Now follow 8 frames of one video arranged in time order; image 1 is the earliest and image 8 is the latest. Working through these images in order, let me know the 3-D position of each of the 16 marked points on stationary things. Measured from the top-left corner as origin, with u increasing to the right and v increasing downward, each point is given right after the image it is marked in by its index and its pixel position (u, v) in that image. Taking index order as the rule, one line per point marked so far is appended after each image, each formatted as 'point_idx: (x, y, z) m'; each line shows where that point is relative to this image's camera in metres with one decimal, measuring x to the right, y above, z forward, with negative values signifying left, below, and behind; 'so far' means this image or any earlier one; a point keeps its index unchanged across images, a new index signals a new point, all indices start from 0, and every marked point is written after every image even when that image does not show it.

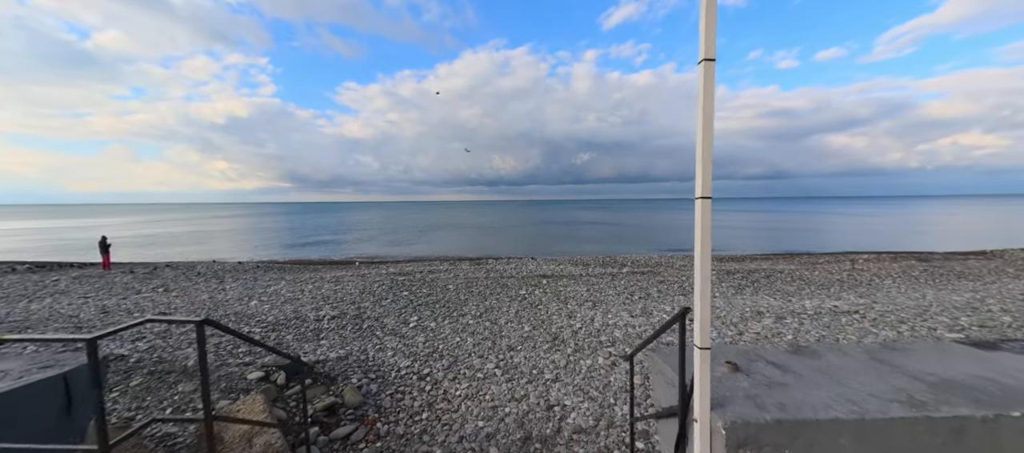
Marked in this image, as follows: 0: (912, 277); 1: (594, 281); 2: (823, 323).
0: (+16.1, -2.0, +13.8) m
1: (+3.7, -2.5, +15.7) m
2: (+8.2, -2.5, +9.2) m
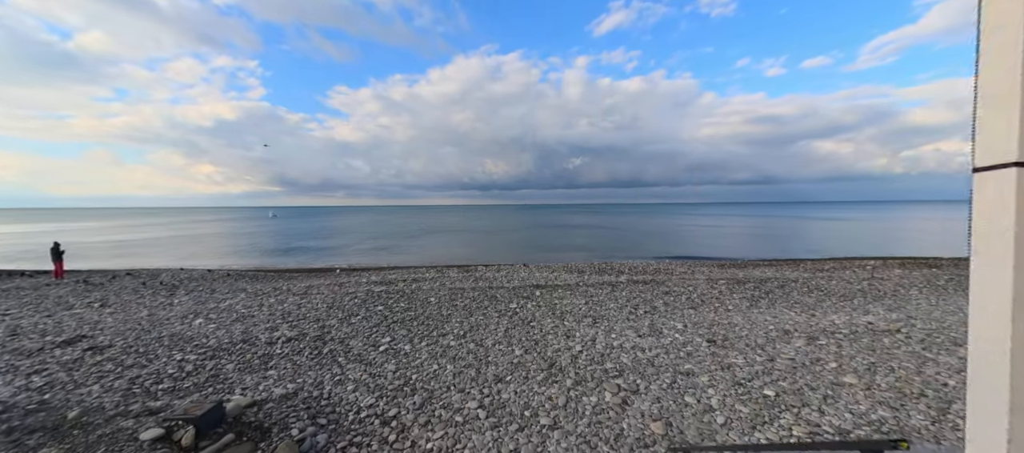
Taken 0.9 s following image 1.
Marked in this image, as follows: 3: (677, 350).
0: (+15.7, -2.2, +12.7) m
1: (+3.2, -2.7, +14.2) m
2: (+7.9, -2.7, +7.8) m
3: (+3.9, -2.9, +8.3) m
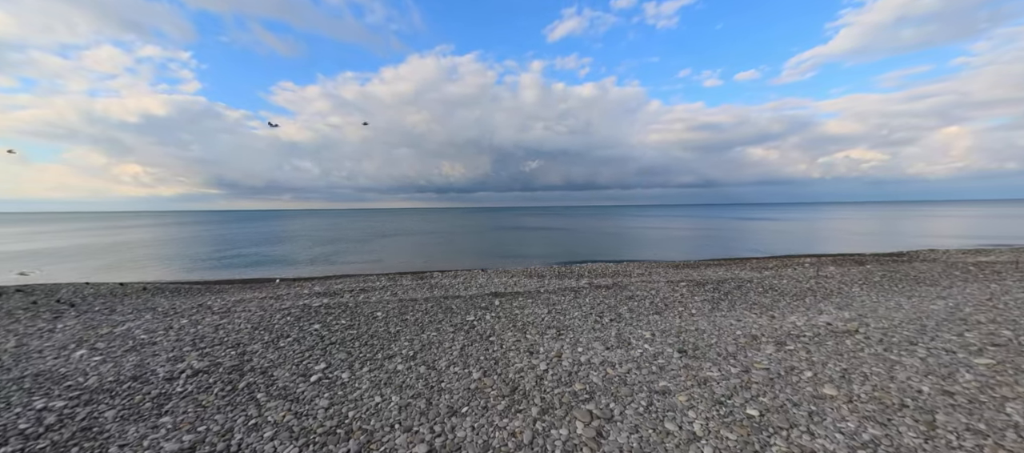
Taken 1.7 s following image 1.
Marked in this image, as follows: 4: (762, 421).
0: (+14.2, -2.2, +13.5) m
1: (+1.6, -2.8, +13.4) m
2: (+7.0, -2.7, +7.7) m
3: (+3.0, -3.0, +7.7) m
4: (+3.8, -3.0, +5.3) m
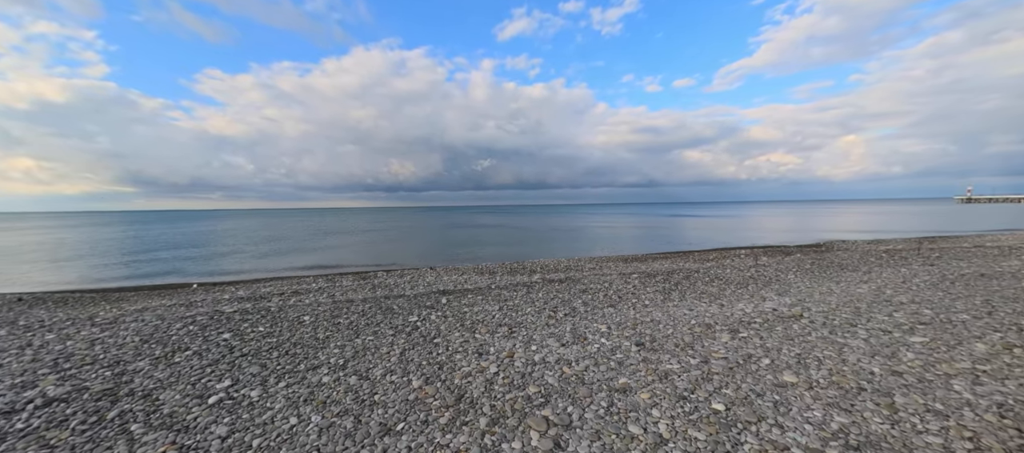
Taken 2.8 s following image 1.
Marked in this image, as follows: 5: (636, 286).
0: (+12.2, -1.8, +14.3) m
1: (-0.2, -2.5, +12.6) m
2: (+5.9, -2.4, +7.7) m
3: (+1.9, -2.7, +7.1) m
4: (+3.1, -2.7, +4.9) m
5: (+4.7, -2.3, +13.1) m
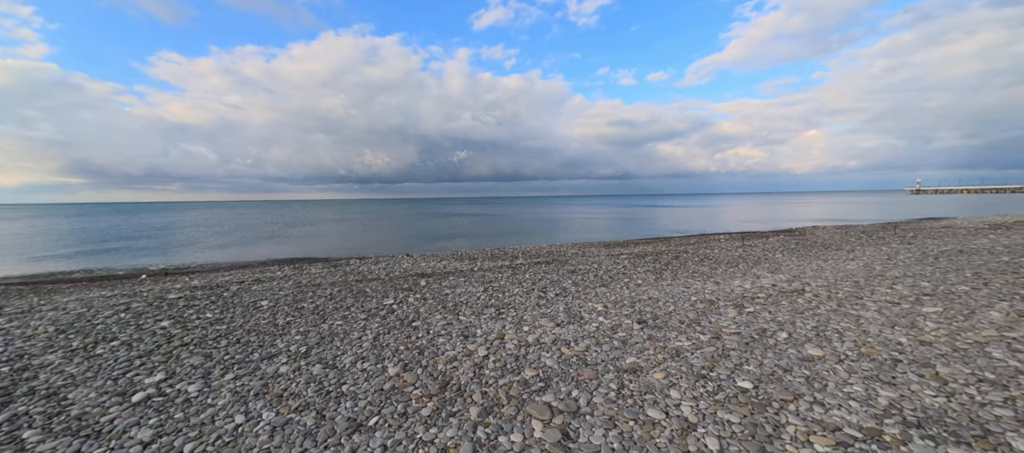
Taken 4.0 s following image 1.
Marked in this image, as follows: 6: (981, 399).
0: (+11.6, -1.0, +14.3) m
1: (-0.7, -1.7, +11.8) m
2: (+5.7, -1.7, +7.2) m
3: (+1.8, -2.1, +6.4) m
4: (+3.1, -2.1, +4.3) m
5: (+4.1, -1.5, +12.6) m
6: (+5.0, -1.8, +3.7) m
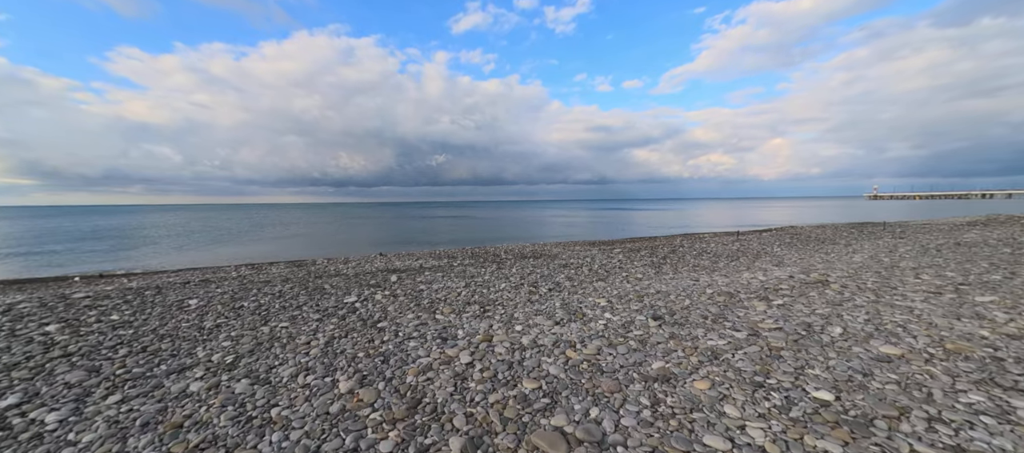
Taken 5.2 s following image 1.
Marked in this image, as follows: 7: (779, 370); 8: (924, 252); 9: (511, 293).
0: (+10.9, -0.7, +13.6) m
1: (-1.2, -1.4, +10.4) m
2: (+5.5, -1.3, +6.2) m
3: (+1.6, -1.7, +5.2) m
4: (+3.1, -1.7, +3.1) m
5: (+3.6, -1.1, +11.5) m
6: (+5.0, -1.4, +2.7) m
7: (+3.0, -1.6, +3.9) m
8: (+13.2, -0.8, +11.2) m
9: (0.0, -1.5, +7.9) m
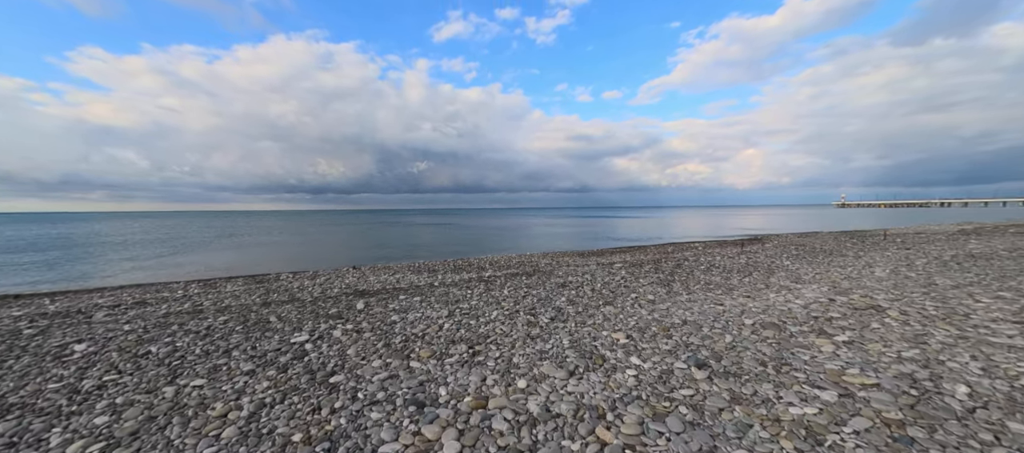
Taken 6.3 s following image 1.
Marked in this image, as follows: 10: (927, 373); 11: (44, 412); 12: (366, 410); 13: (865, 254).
0: (+10.5, -1.1, +12.7) m
1: (-1.4, -1.7, +8.8) m
2: (+5.5, -1.6, +5.0) m
3: (+1.7, -1.9, +3.8) m
4: (+3.2, -1.8, +1.8) m
5: (+3.3, -1.5, +10.2) m
6: (+5.2, -1.6, +1.5) m
7: (+3.1, -1.8, +2.6) m
8: (+12.9, -1.2, +10.4) m
9: (-0.1, -1.8, +6.5) m
10: (+4.6, -1.6, +3.9) m
11: (-5.7, -2.2, +4.3) m
12: (-1.7, -2.1, +4.1) m
13: (+12.7, -1.0, +12.5) m
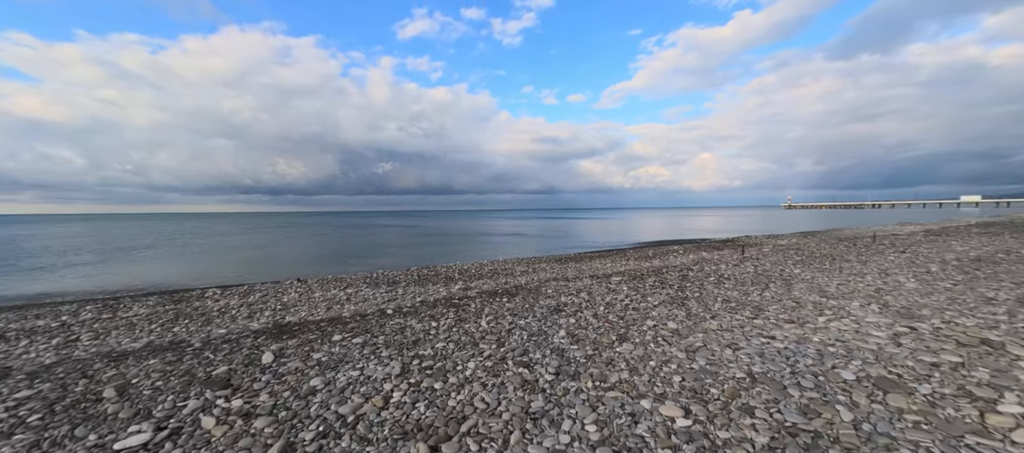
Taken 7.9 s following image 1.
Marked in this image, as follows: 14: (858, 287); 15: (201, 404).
0: (+9.7, -1.2, +11.5) m
1: (-1.8, -1.9, +6.4) m
2: (+5.5, -1.7, +3.3) m
3: (+1.8, -2.0, +1.7) m
4: (+3.5, -1.9, -0.1) m
5: (+2.8, -1.7, +8.3) m
6: (+5.5, -1.7, -0.2) m
7: (+3.3, -1.9, +0.7) m
8: (+12.3, -1.2, +9.4) m
9: (-0.3, -2.0, +4.2) m
10: (+4.7, -1.7, +2.1) m
11: (-5.6, -2.4, +1.5) m
12: (-1.6, -2.2, +1.7) m
13: (+11.9, -1.1, +11.5) m
14: (+8.4, -1.4, +8.5) m
15: (-3.7, -2.1, +4.2) m
